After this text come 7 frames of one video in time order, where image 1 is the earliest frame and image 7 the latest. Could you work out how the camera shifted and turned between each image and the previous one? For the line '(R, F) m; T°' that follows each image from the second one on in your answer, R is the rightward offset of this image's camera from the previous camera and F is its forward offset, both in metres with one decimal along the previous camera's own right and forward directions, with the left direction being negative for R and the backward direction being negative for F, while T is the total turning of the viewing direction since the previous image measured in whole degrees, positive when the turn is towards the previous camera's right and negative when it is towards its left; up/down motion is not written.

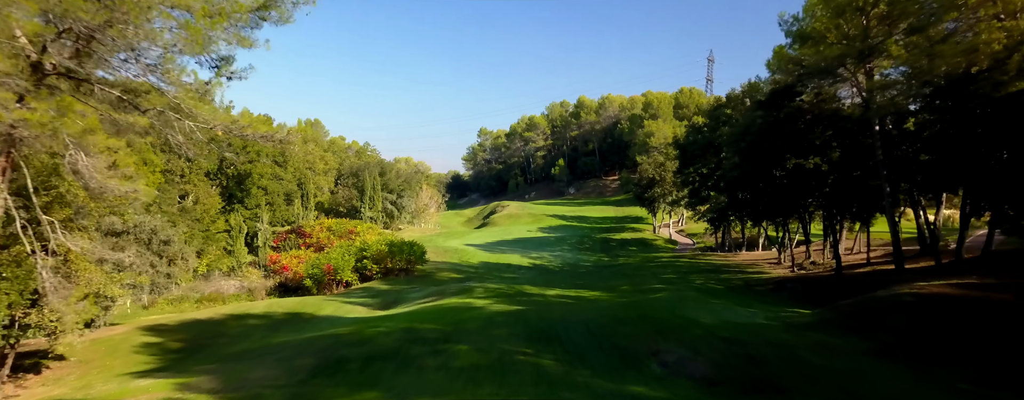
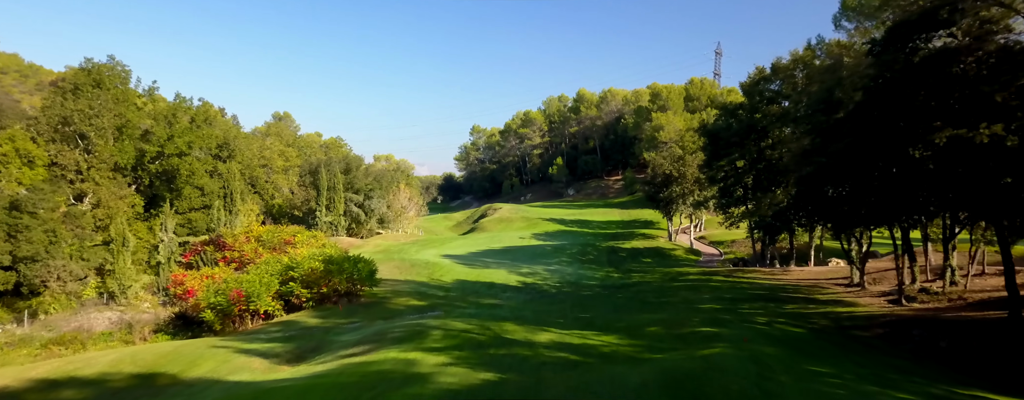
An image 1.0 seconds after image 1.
(+0.8, +9.3) m; 0°
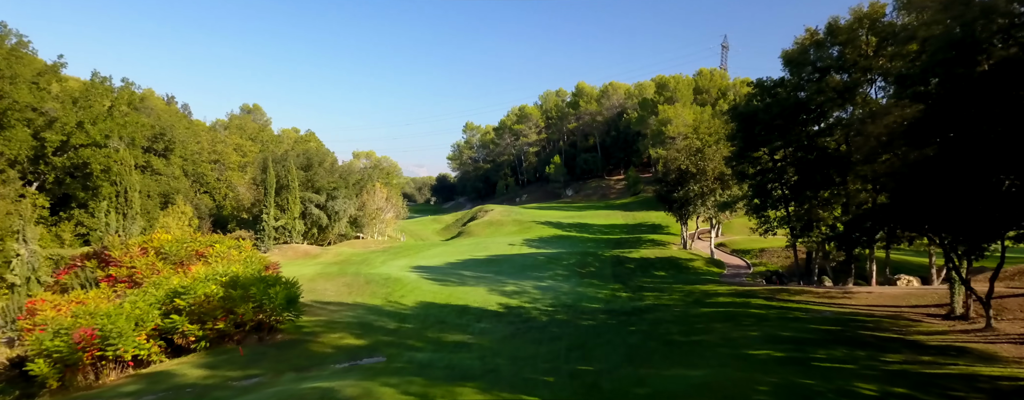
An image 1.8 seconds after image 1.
(+0.8, +7.5) m; 0°
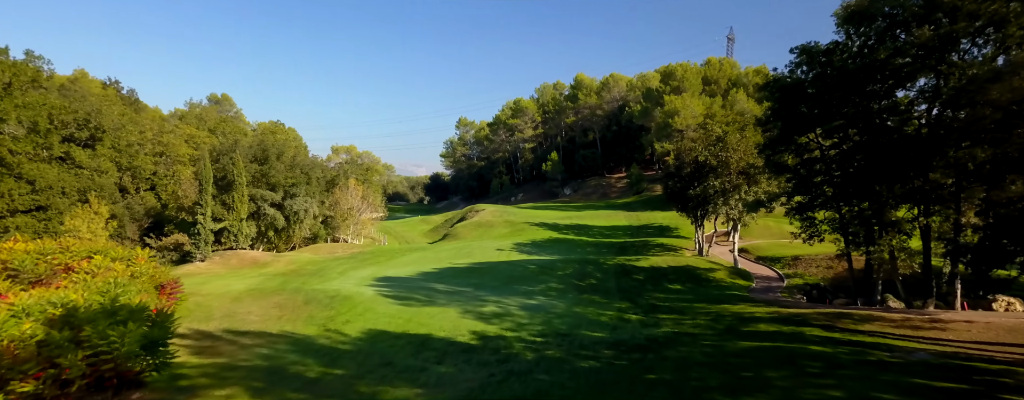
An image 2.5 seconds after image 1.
(+0.7, +6.4) m; 0°
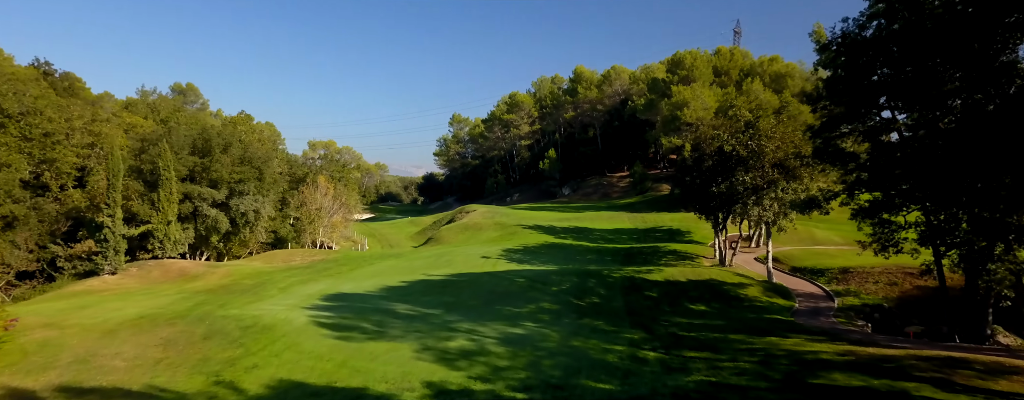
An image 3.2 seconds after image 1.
(+0.7, +6.2) m; 0°
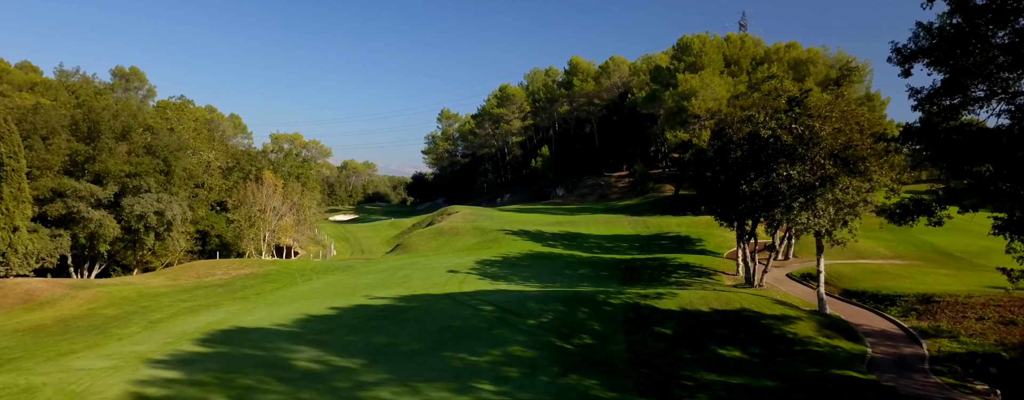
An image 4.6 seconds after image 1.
(+1.1, +7.3) m; 0°
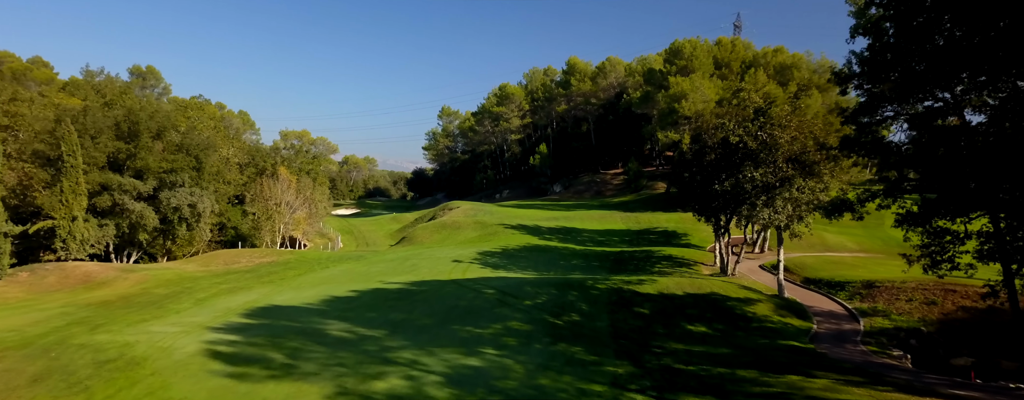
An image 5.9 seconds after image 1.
(0.0, -3.0) m; 0°
